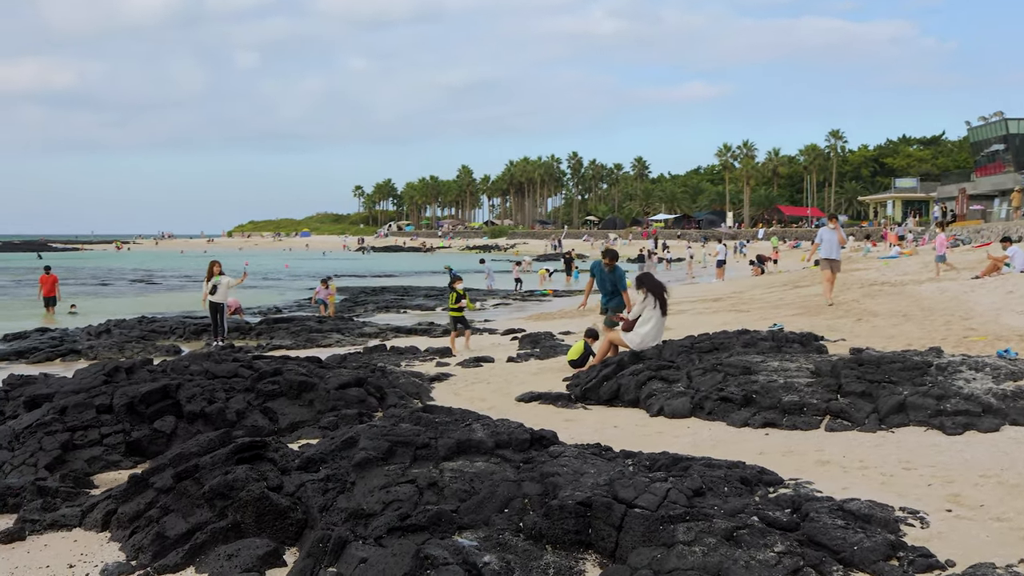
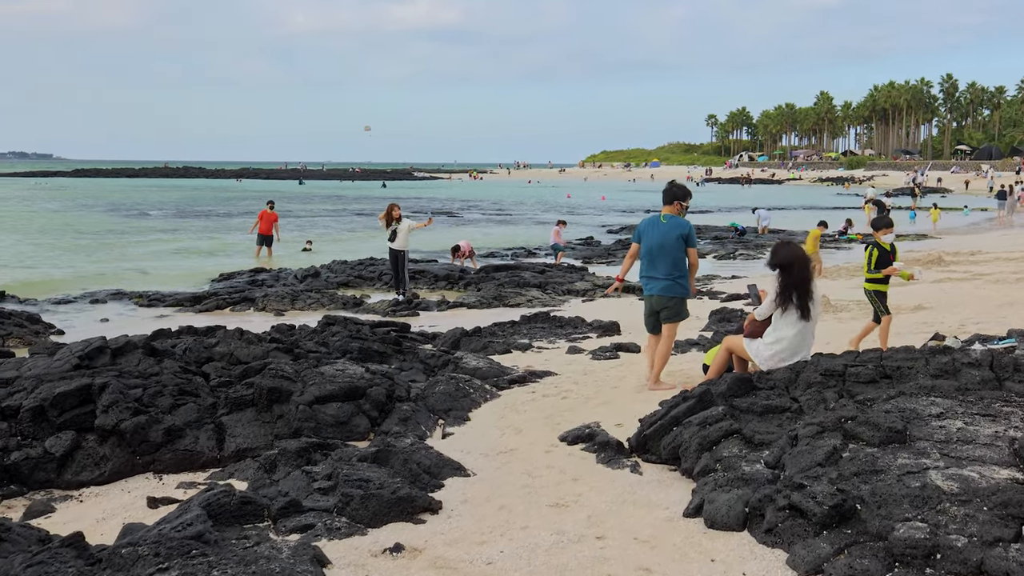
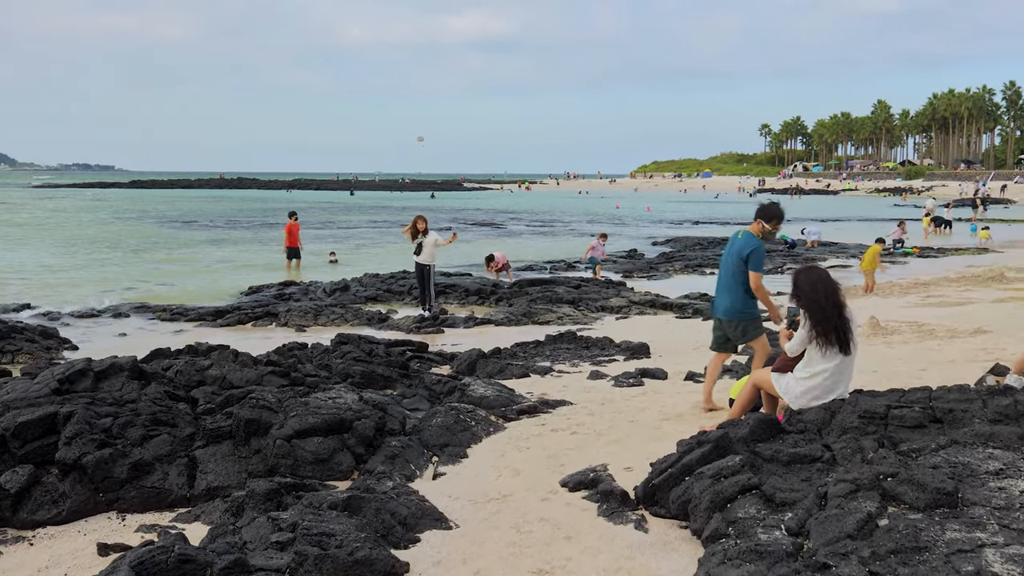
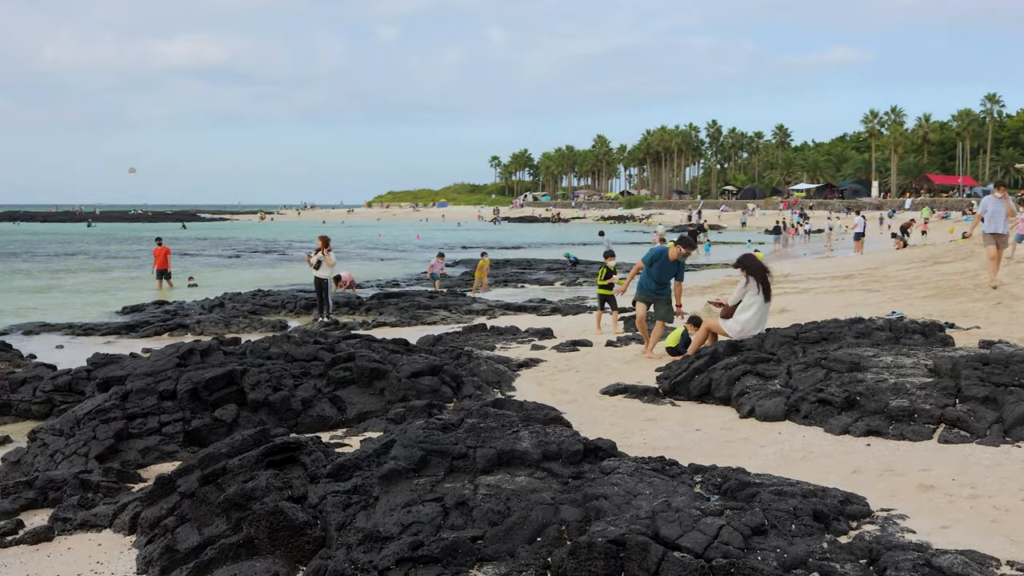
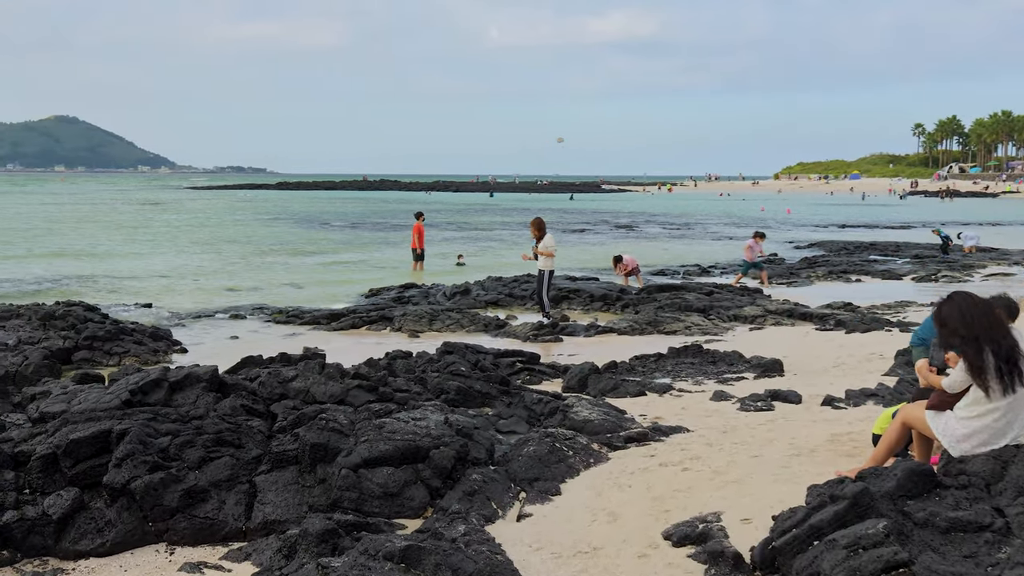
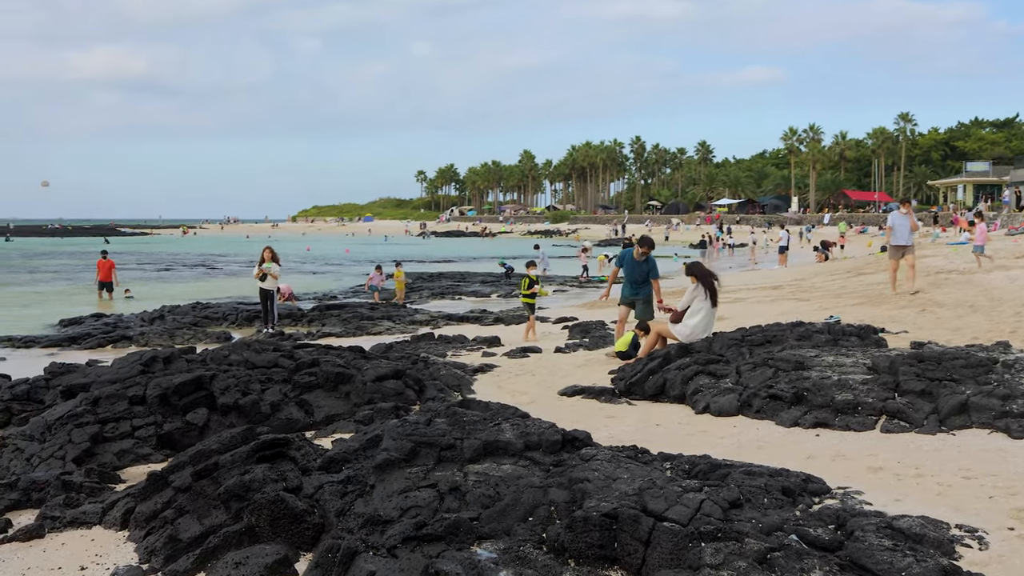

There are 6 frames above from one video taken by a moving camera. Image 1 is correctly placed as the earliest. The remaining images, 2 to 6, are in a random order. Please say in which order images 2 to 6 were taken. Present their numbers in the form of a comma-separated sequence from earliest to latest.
6, 4, 2, 3, 5
